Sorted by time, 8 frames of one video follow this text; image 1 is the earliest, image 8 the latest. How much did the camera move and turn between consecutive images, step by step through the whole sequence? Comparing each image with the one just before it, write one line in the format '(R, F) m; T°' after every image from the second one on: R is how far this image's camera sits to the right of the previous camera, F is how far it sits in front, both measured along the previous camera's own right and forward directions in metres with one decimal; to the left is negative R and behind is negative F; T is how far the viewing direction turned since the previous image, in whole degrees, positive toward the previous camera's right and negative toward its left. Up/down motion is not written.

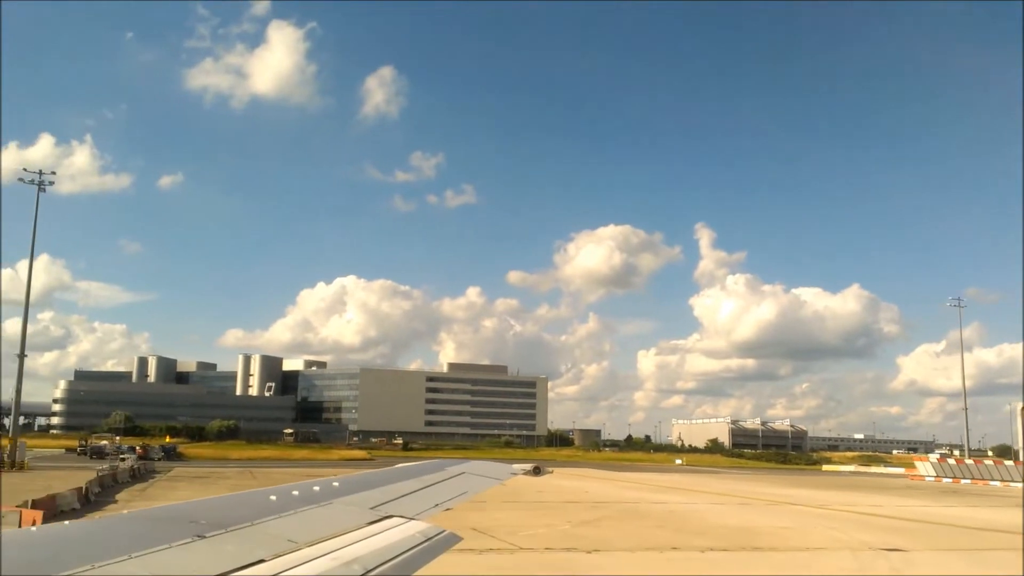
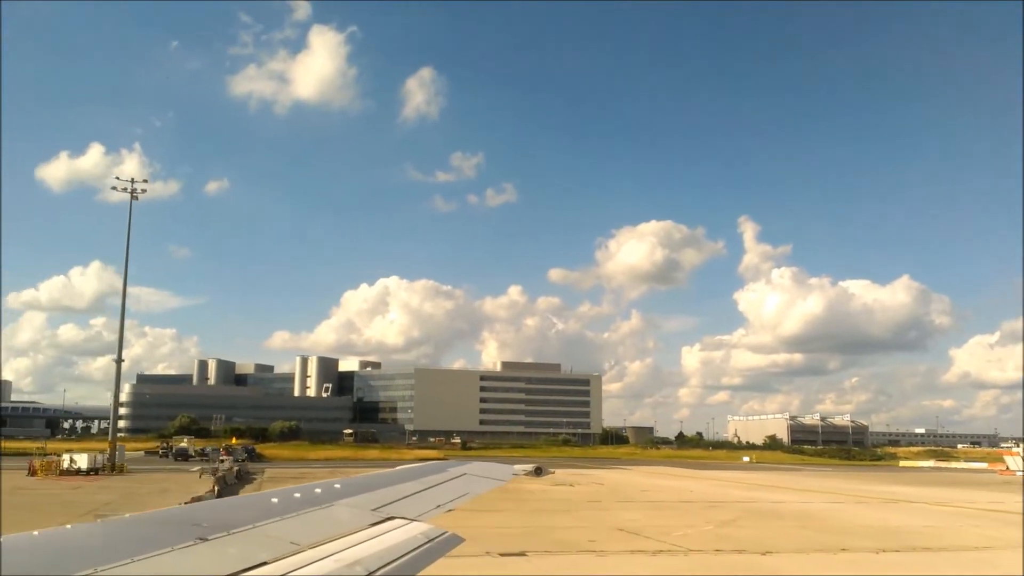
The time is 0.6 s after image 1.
(-3.1, +0.4) m; -3°
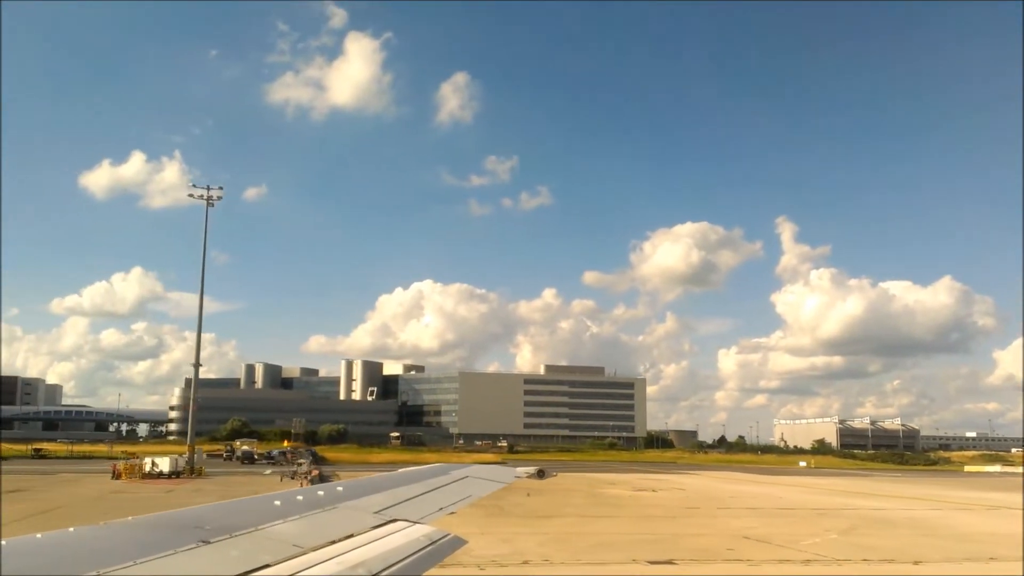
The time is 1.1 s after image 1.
(-2.7, +0.2) m; -2°
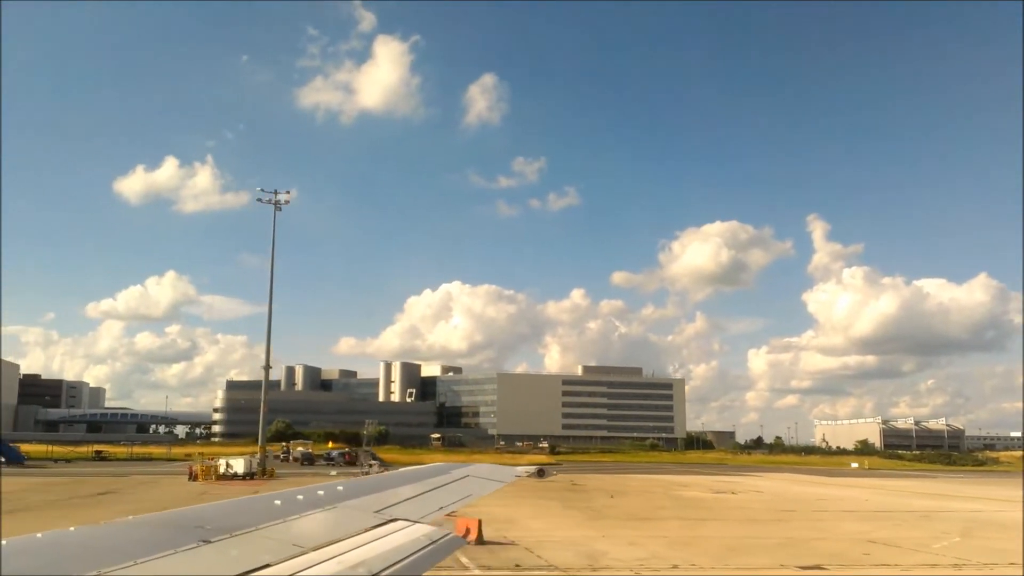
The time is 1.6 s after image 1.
(-2.7, 0.0) m; -2°
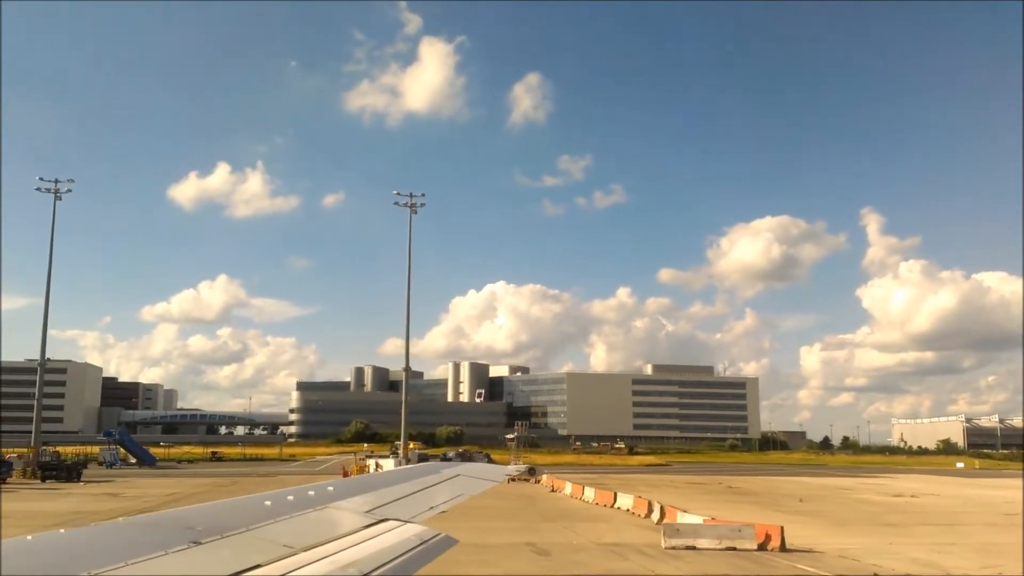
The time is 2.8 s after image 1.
(-6.4, +0.6) m; -2°
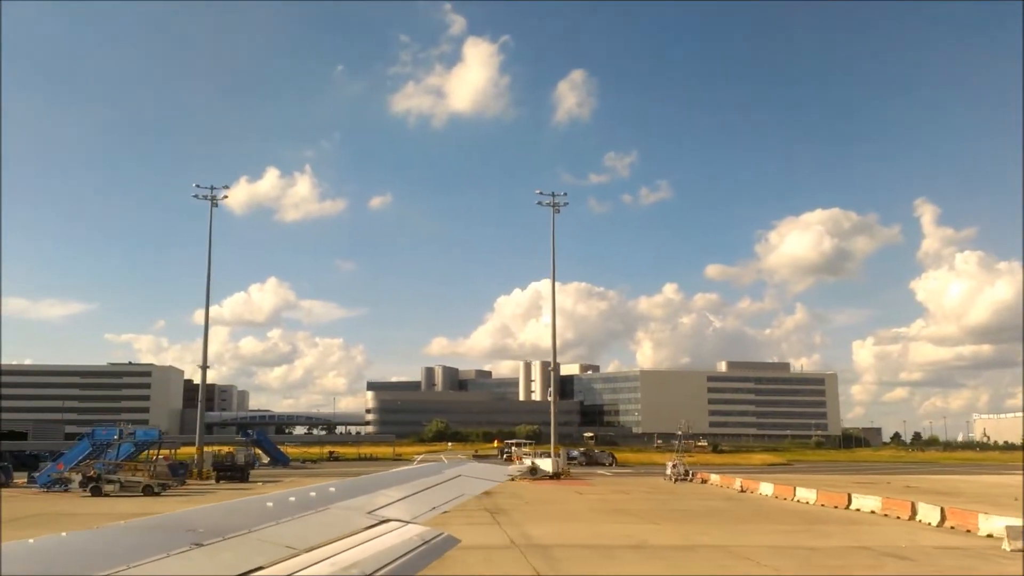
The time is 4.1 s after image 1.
(-7.2, 0.0) m; -2°
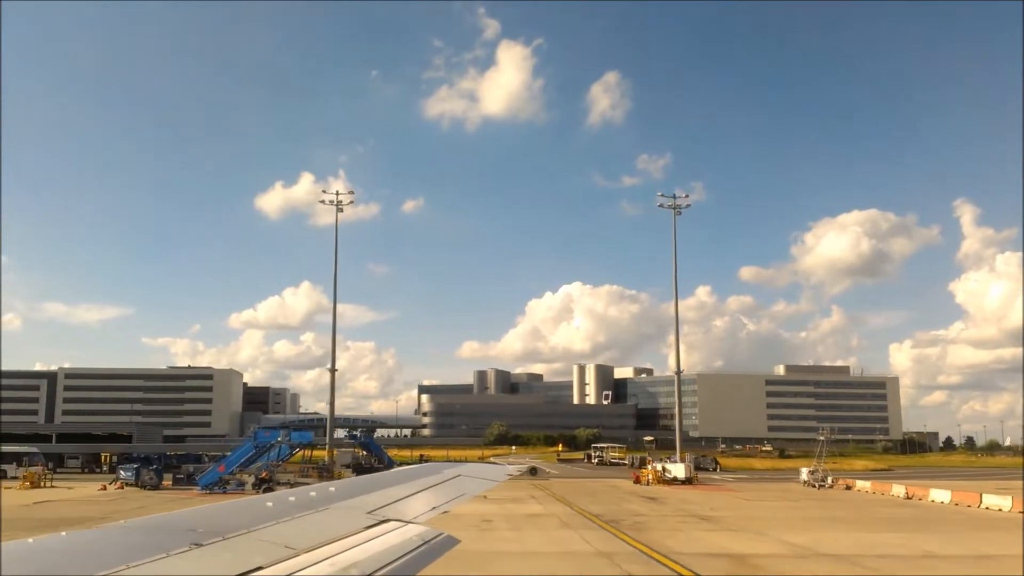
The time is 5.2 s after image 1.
(-6.5, +0.1) m; -1°
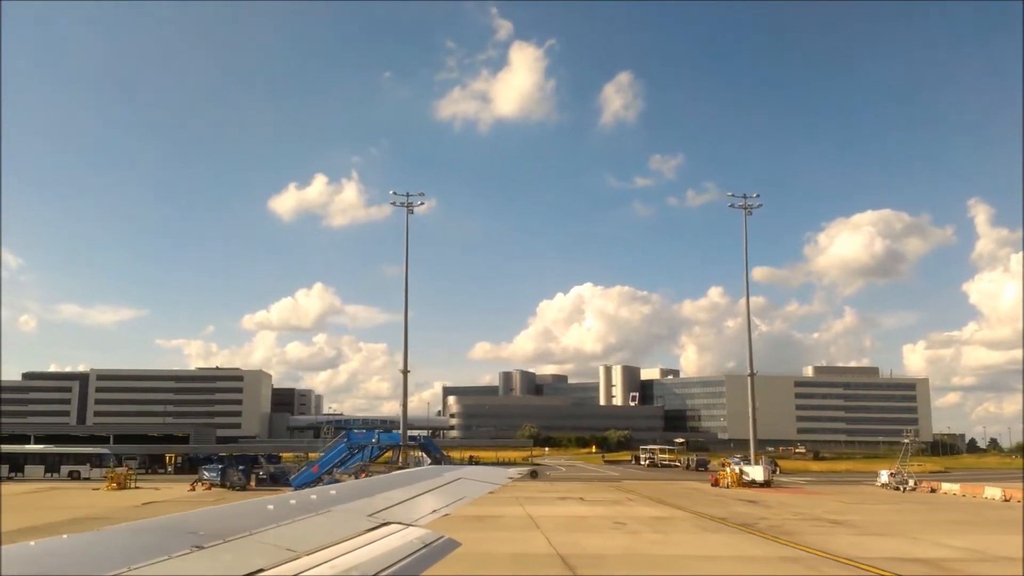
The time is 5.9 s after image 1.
(-4.2, +0.1) m; 0°
